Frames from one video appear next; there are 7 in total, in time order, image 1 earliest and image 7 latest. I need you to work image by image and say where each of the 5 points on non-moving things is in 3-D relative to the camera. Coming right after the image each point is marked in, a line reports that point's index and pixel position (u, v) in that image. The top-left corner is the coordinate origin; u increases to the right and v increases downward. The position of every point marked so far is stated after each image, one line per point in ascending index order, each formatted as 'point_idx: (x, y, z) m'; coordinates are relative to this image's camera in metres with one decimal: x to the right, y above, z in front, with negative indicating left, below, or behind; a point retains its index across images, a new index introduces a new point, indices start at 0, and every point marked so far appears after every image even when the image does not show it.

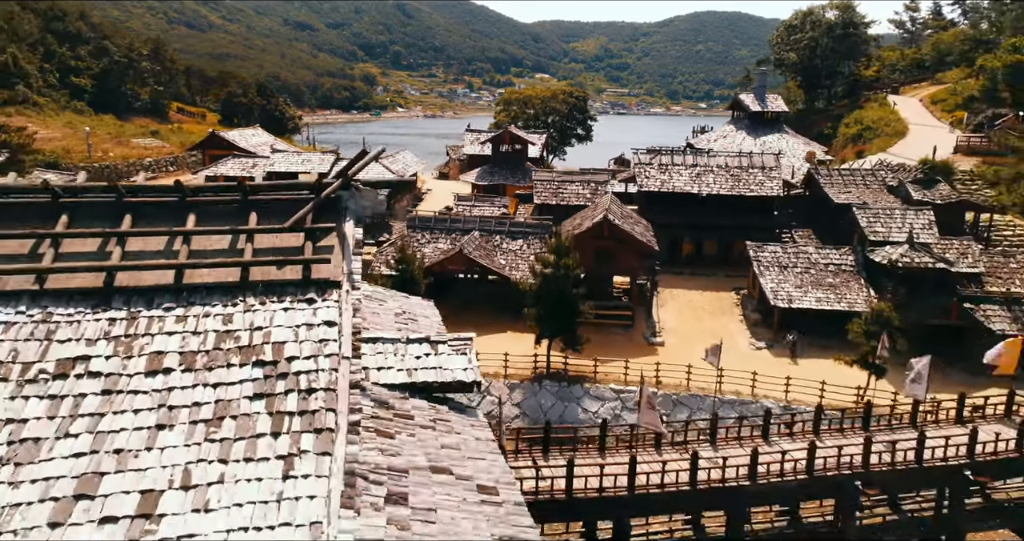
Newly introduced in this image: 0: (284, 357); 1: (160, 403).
0: (-1.9, -0.8, +8.1) m
1: (-2.7, -1.1, +7.5) m
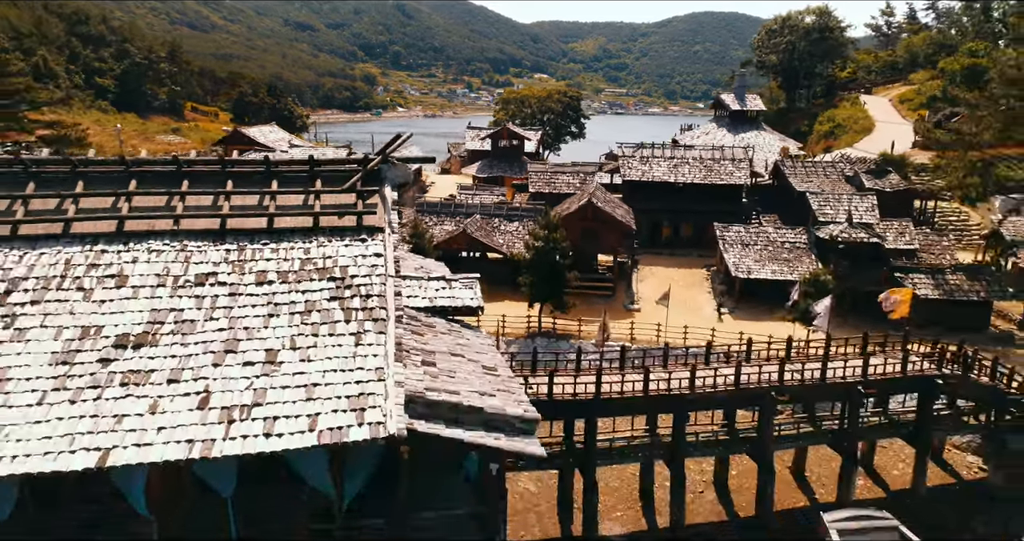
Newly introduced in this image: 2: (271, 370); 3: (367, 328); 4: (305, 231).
0: (-1.9, -0.1, +12.0) m
1: (-2.8, -0.4, +11.4) m
2: (-2.4, -1.0, +10.6) m
3: (-1.6, -0.6, +11.3) m
4: (-2.7, +0.2, +12.5) m
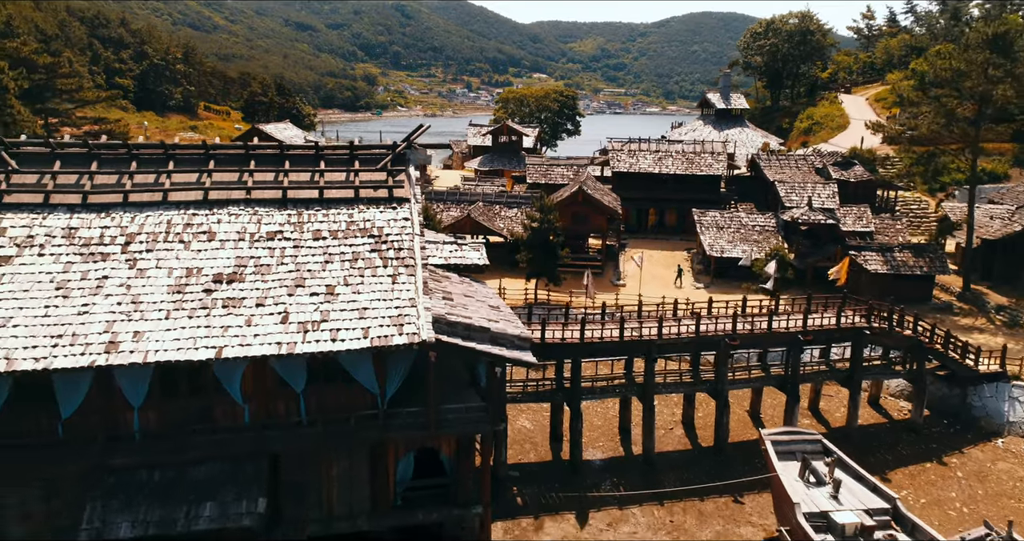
0: (-1.9, +0.5, +15.7) m
1: (-2.8, +0.2, +15.1) m
2: (-2.4, -0.3, +14.2) m
3: (-1.6, 0.0, +14.9) m
4: (-2.8, +0.9, +16.1) m
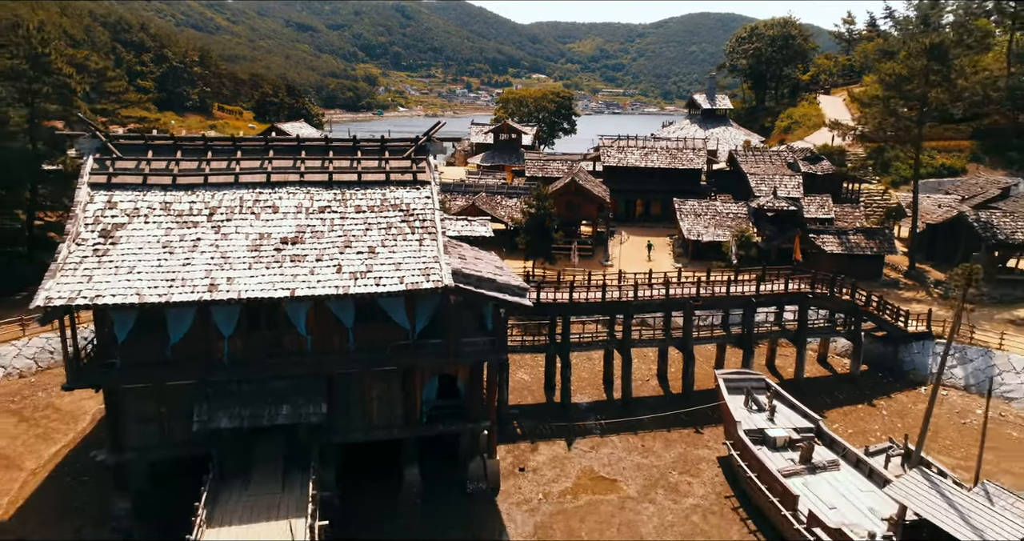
0: (-1.9, +1.2, +19.9) m
1: (-2.8, +0.8, +19.3) m
2: (-2.4, +0.3, +18.4) m
3: (-1.6, +0.6, +19.1) m
4: (-2.7, +1.5, +20.3) m
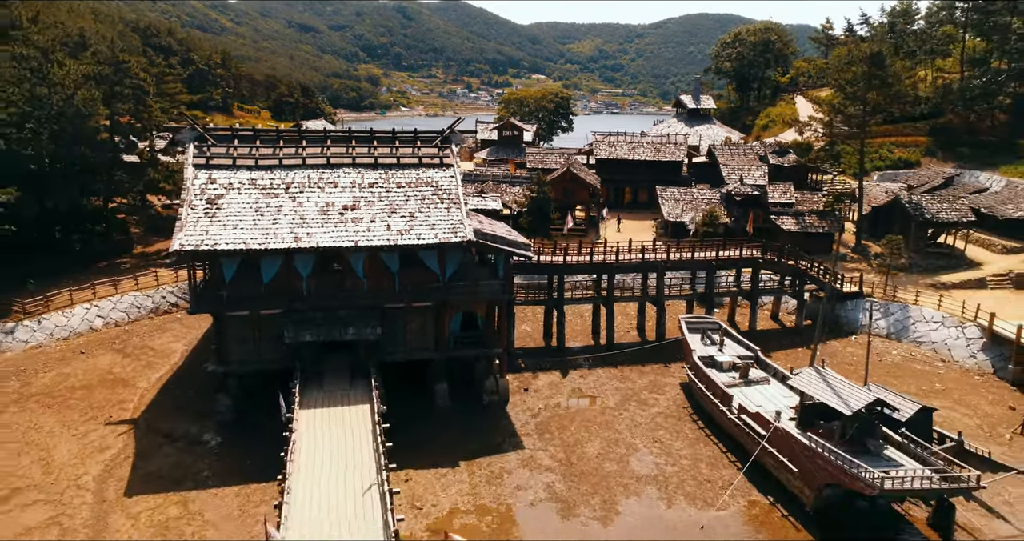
0: (-1.8, +2.1, +25.7) m
1: (-2.6, +1.8, +25.1) m
2: (-2.2, +1.2, +24.3) m
3: (-1.4, +1.5, +25.0) m
4: (-2.6, +2.4, +26.2) m
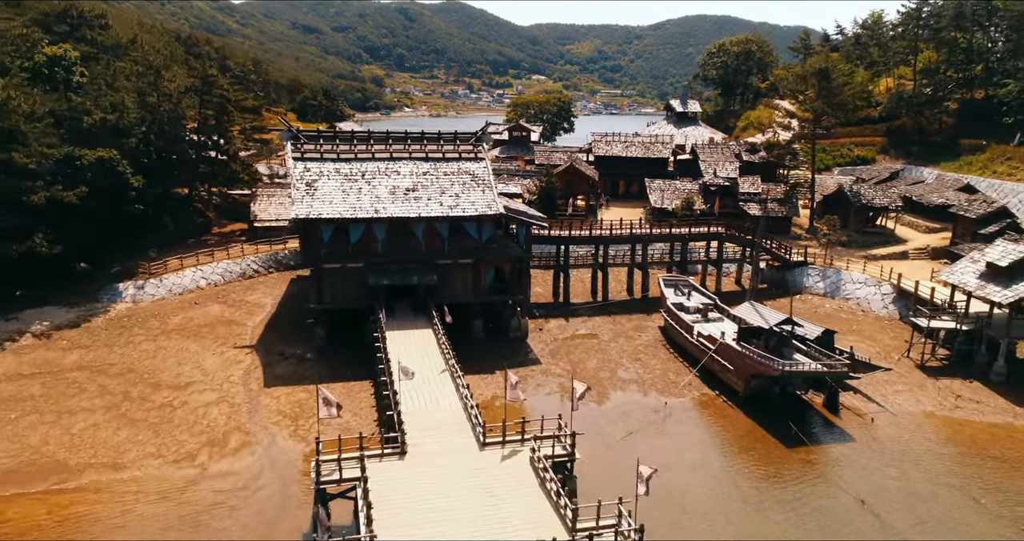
0: (-1.2, +3.1, +34.2) m
1: (-2.0, +2.8, +33.6) m
2: (-1.6, +2.3, +32.8) m
3: (-0.8, +2.6, +33.4) m
4: (-2.0, +3.5, +34.7) m
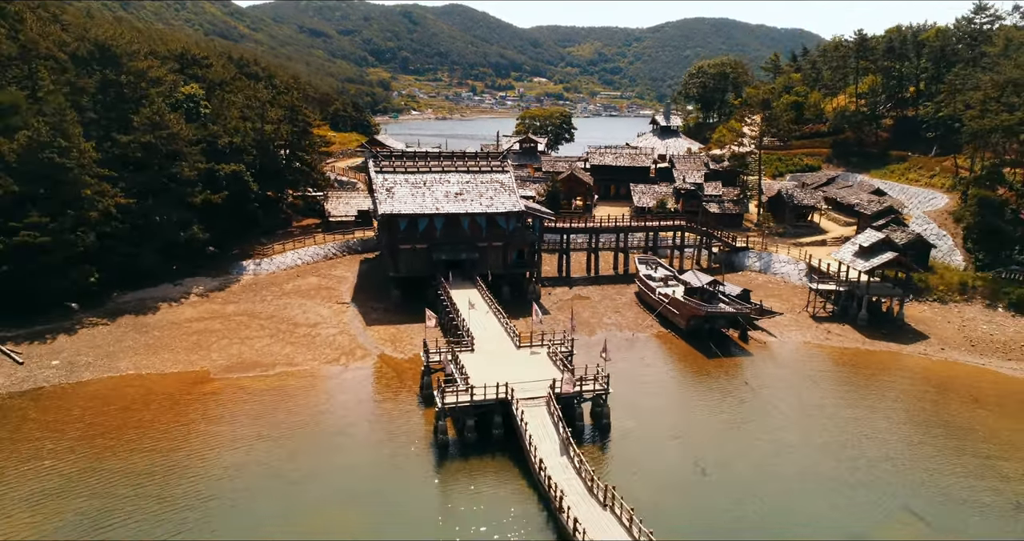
0: (-0.4, +4.0, +48.2) m
1: (-1.2, +3.7, +47.6) m
2: (-0.8, +3.2, +46.8) m
3: (0.0, +3.5, +47.4) m
4: (-1.2, +4.4, +48.7) m
